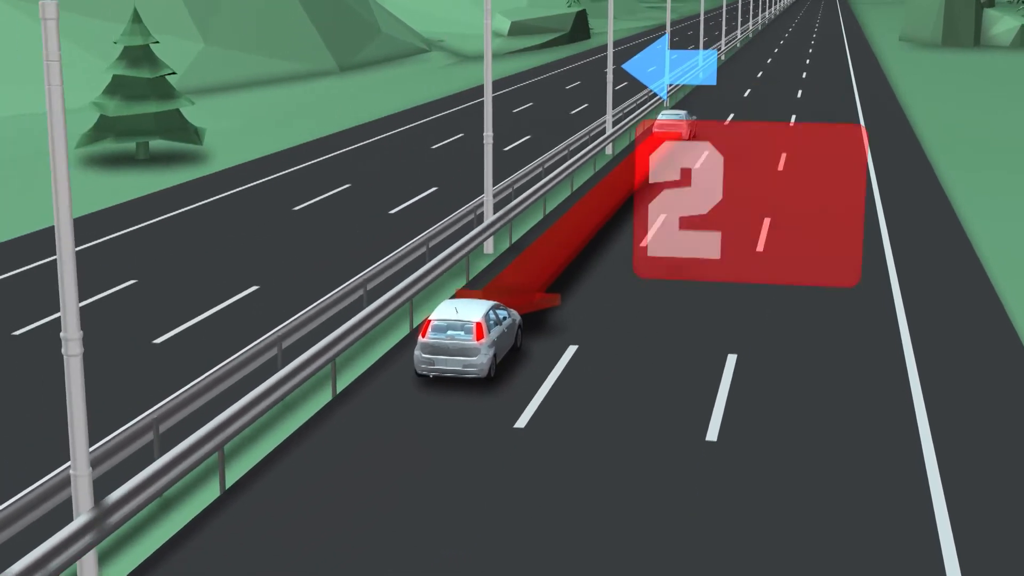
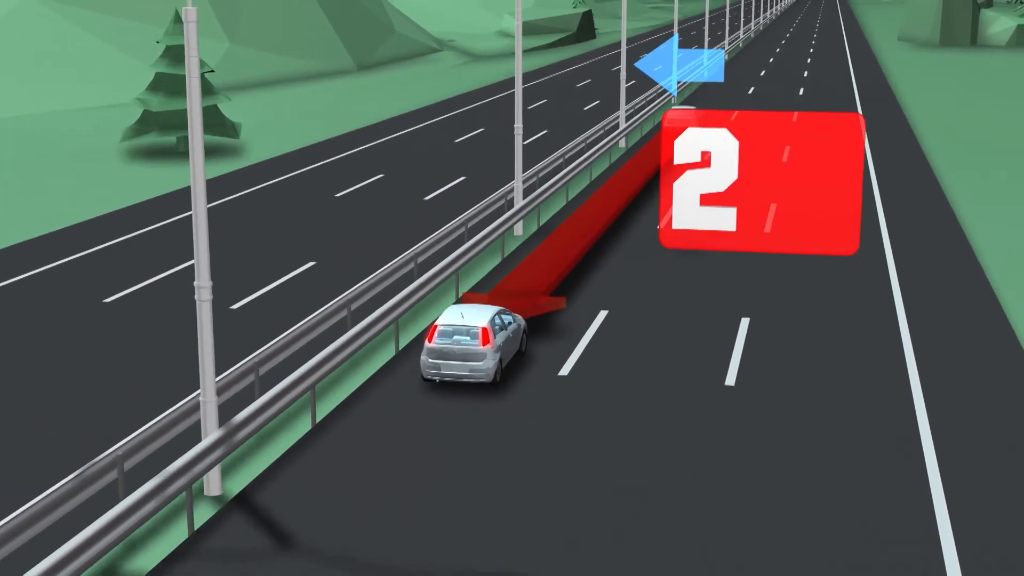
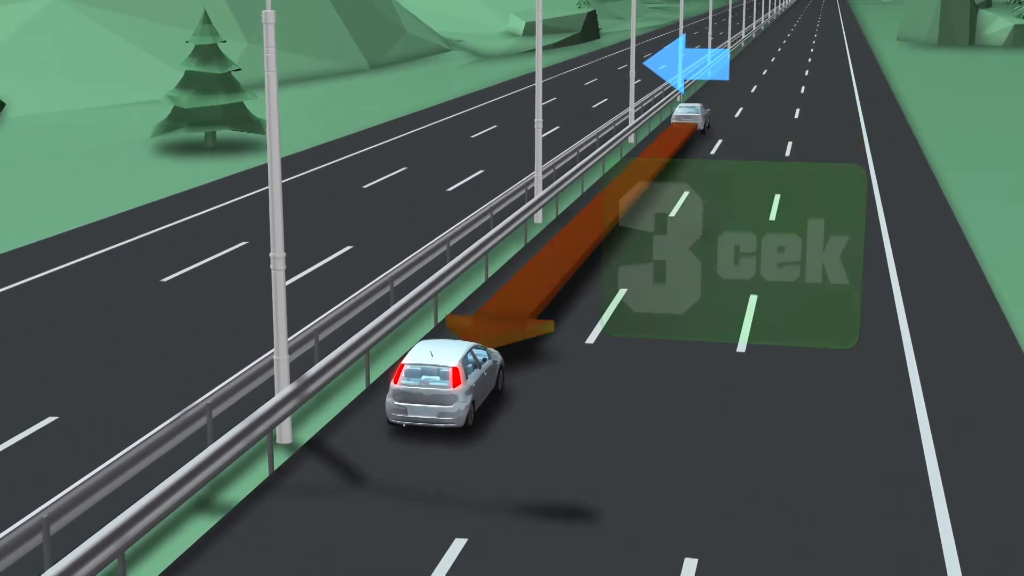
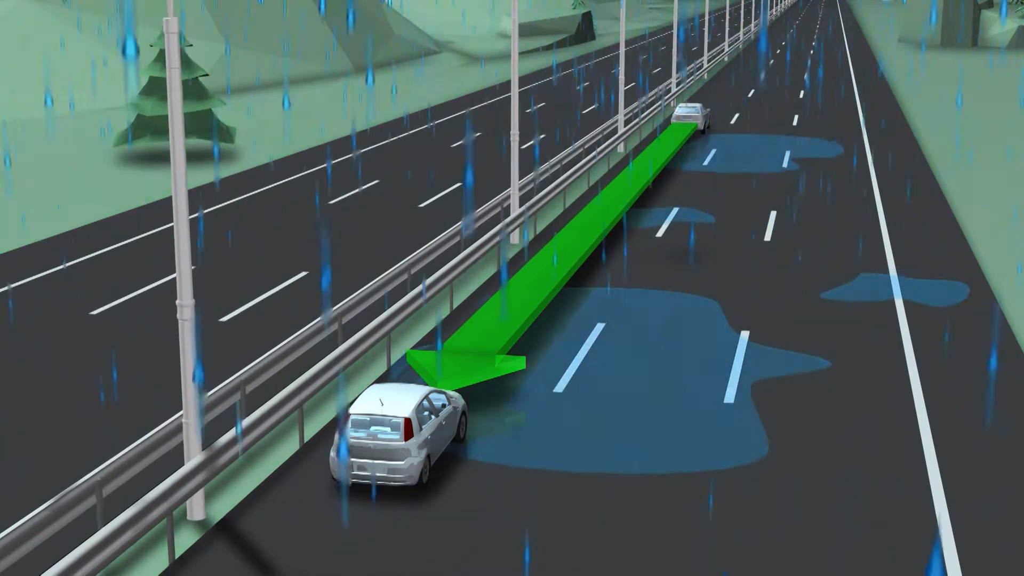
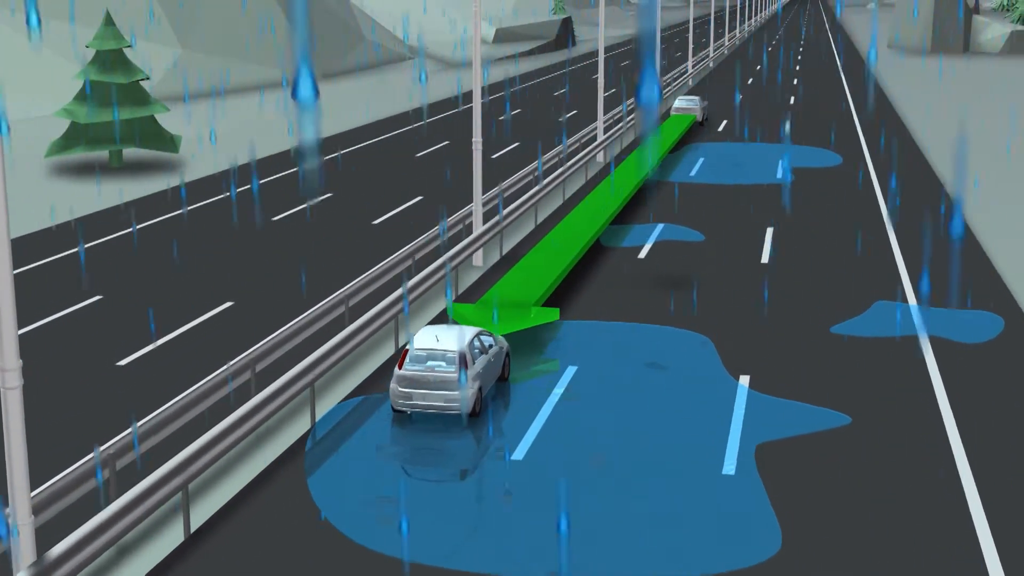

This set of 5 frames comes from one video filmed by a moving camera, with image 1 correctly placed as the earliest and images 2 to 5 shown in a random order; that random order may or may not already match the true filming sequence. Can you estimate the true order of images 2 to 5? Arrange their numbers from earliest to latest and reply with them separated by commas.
2, 3, 4, 5
